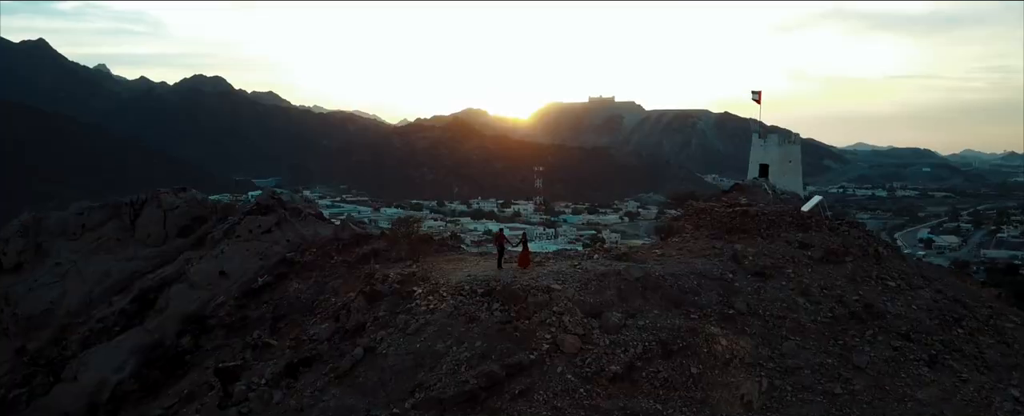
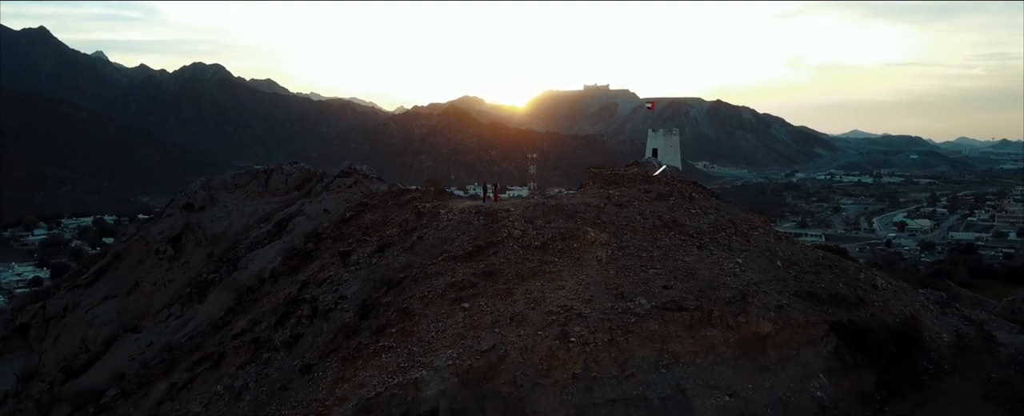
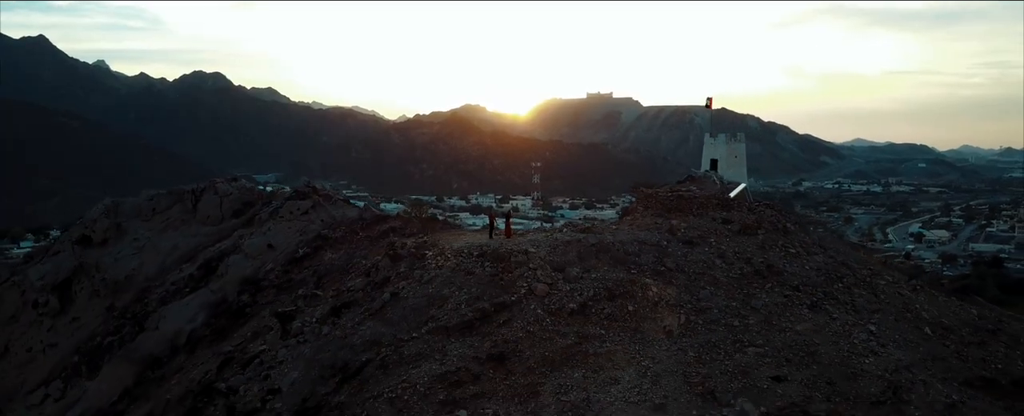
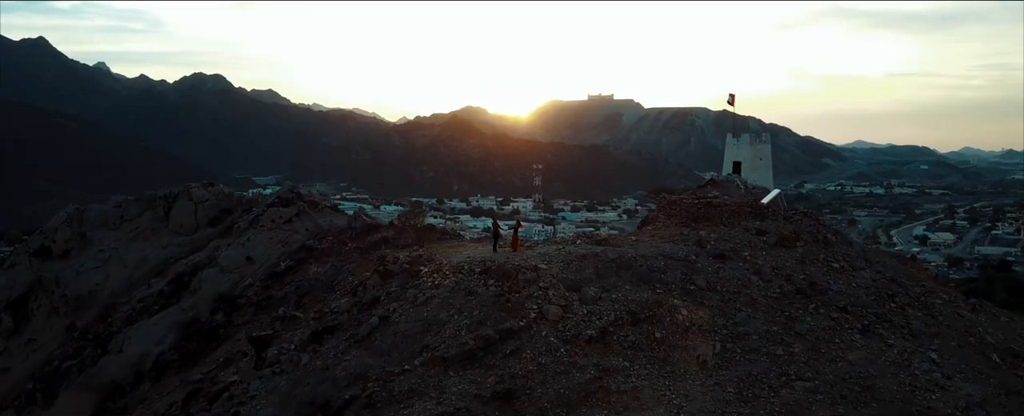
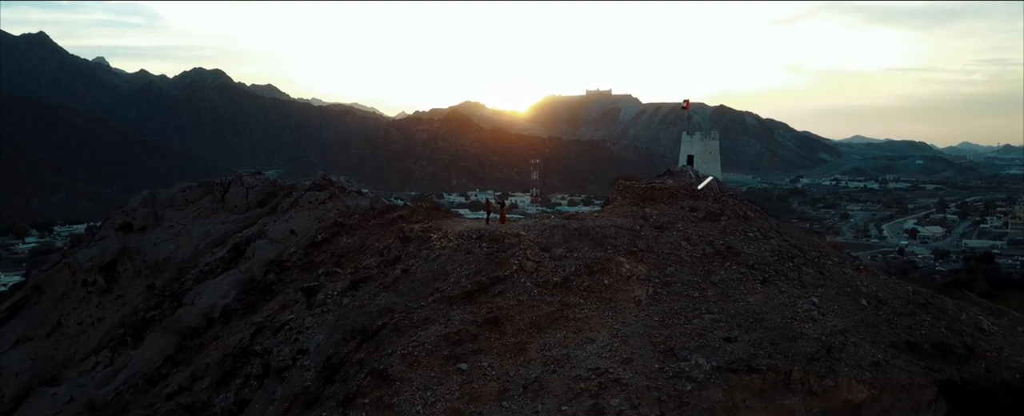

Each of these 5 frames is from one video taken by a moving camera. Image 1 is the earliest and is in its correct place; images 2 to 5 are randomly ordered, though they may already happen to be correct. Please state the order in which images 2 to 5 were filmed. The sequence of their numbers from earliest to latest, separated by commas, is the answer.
4, 3, 5, 2
